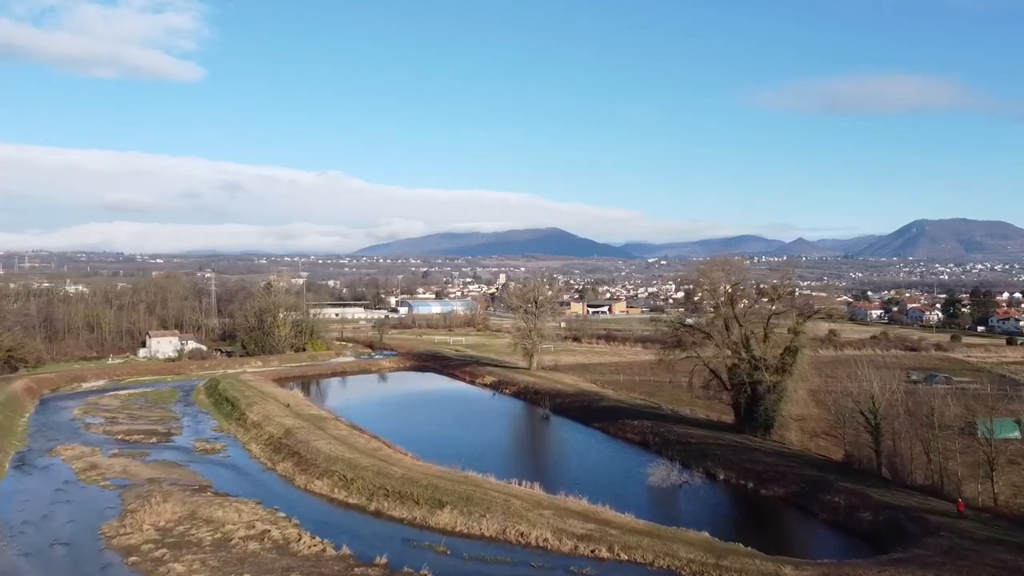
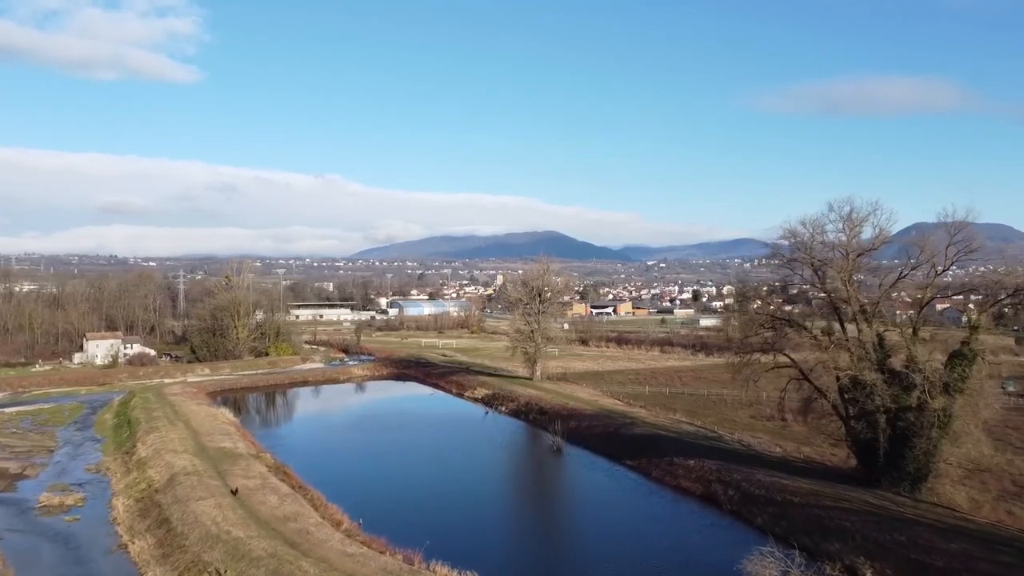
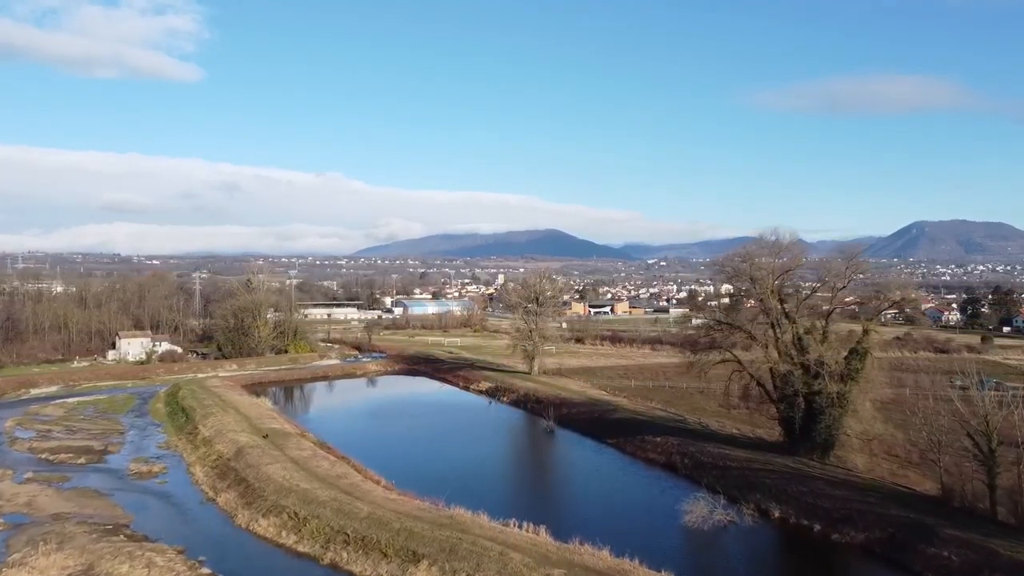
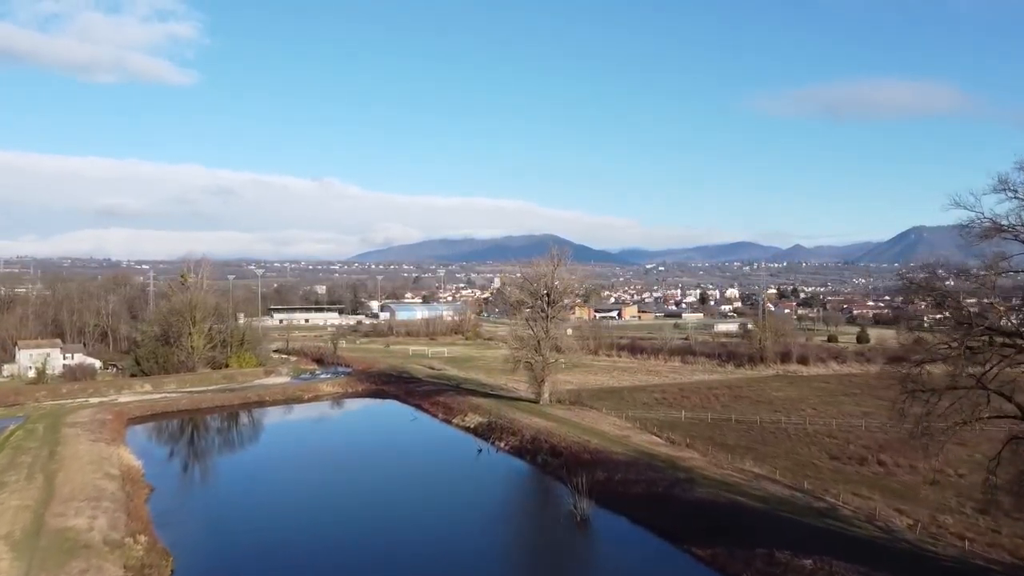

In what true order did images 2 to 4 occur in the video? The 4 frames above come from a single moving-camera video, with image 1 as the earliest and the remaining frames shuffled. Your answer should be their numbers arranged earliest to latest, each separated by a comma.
3, 2, 4
